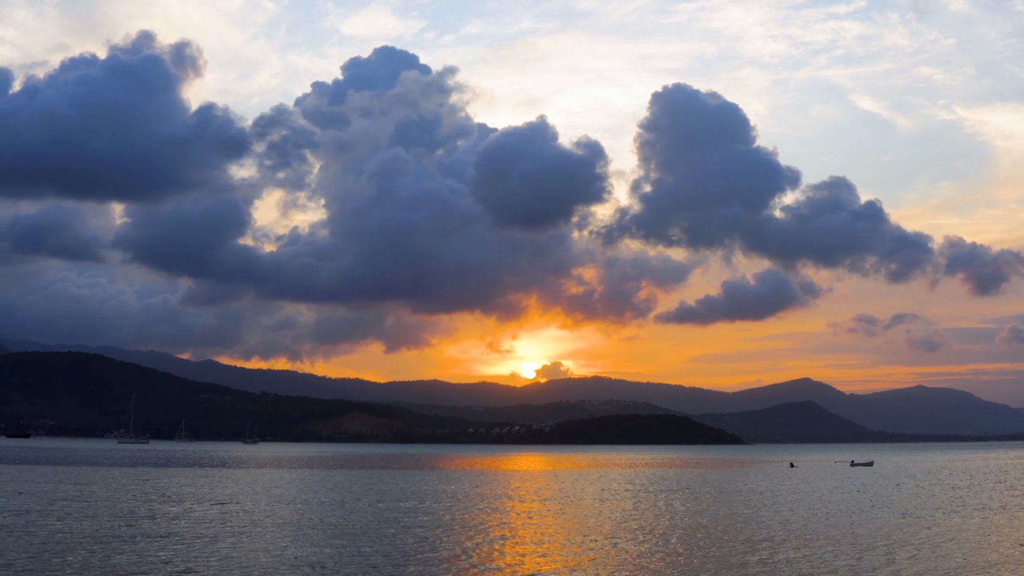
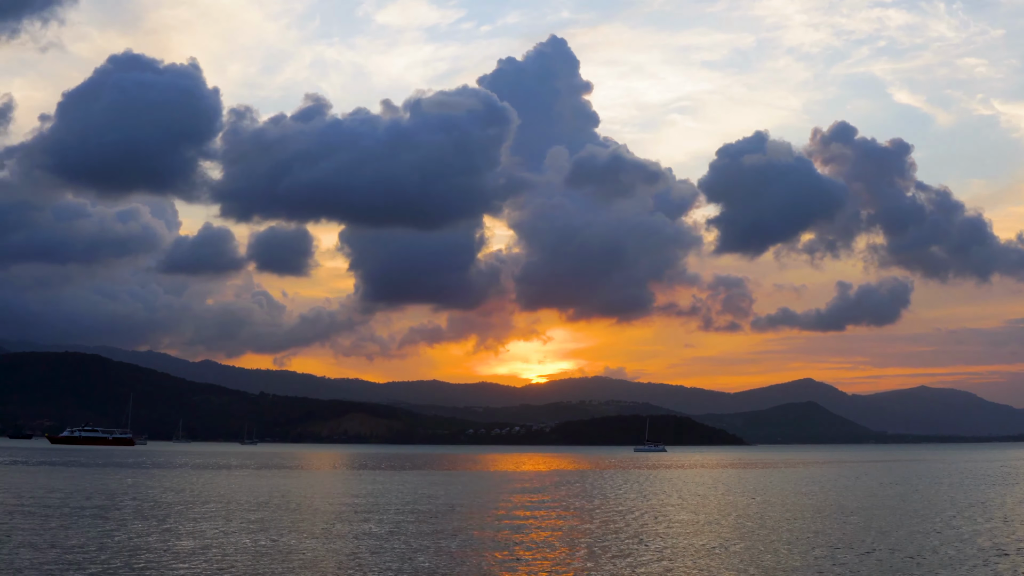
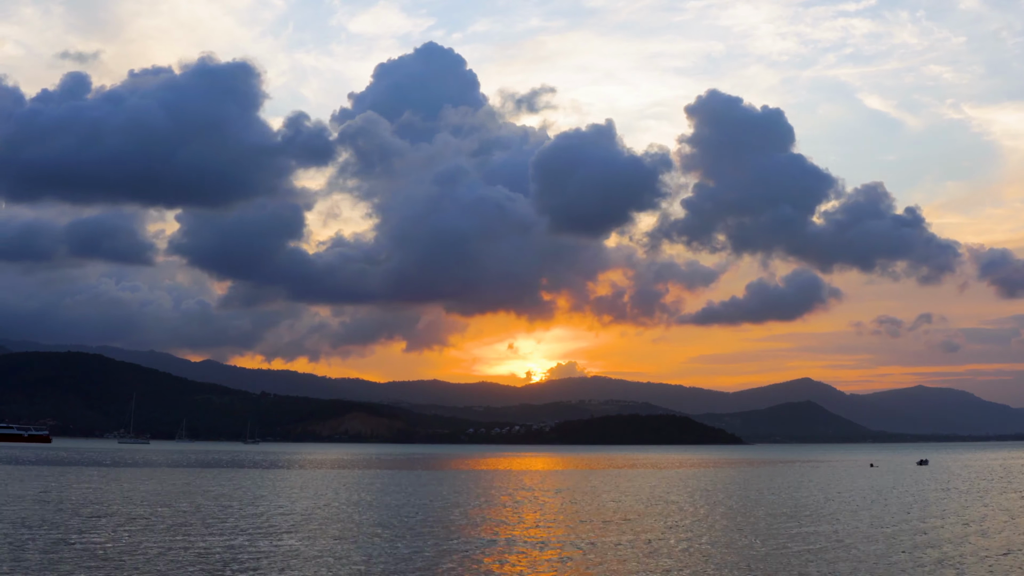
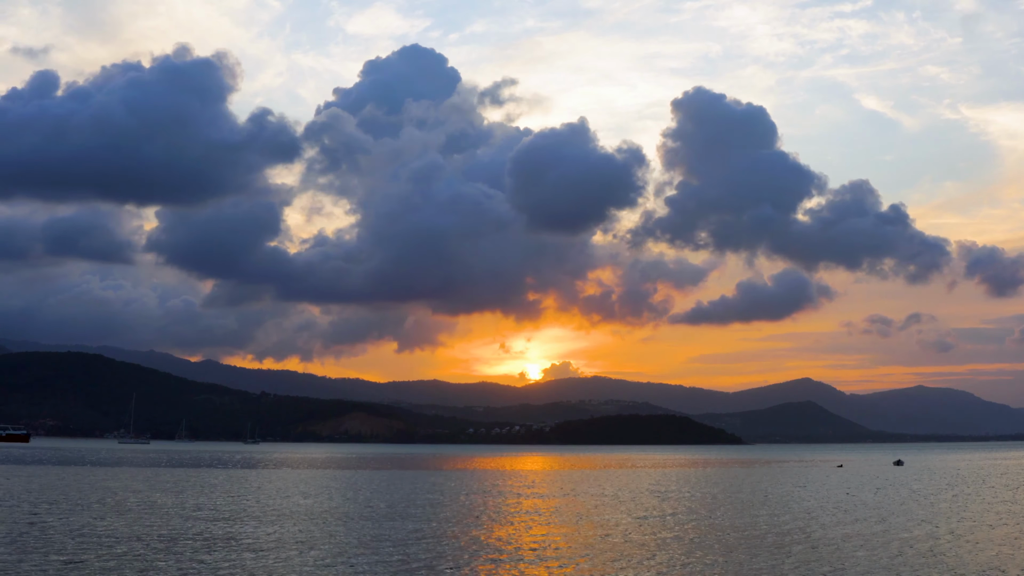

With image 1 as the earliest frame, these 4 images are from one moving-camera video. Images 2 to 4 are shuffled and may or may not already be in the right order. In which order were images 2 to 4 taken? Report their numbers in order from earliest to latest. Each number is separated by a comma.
4, 3, 2
